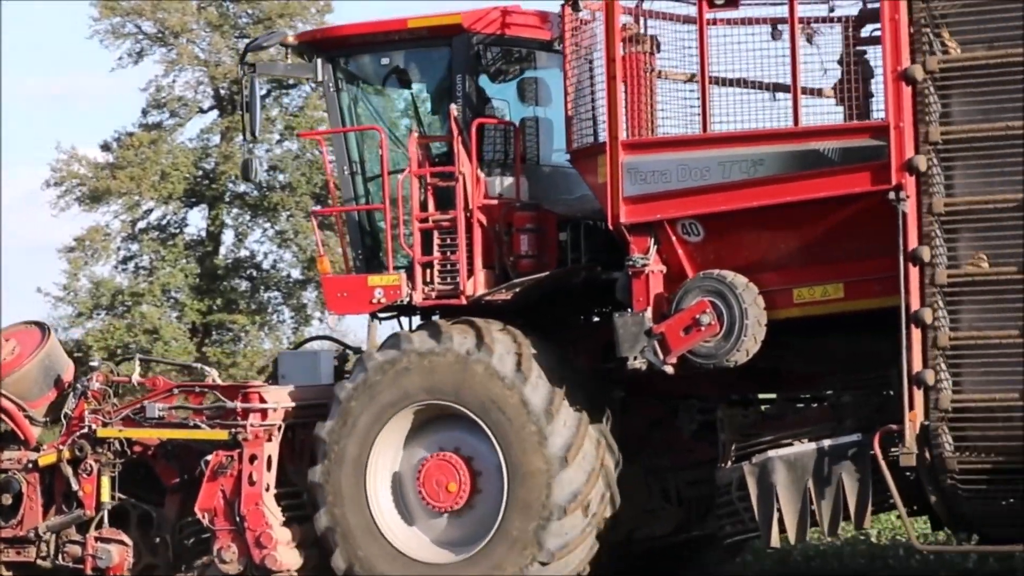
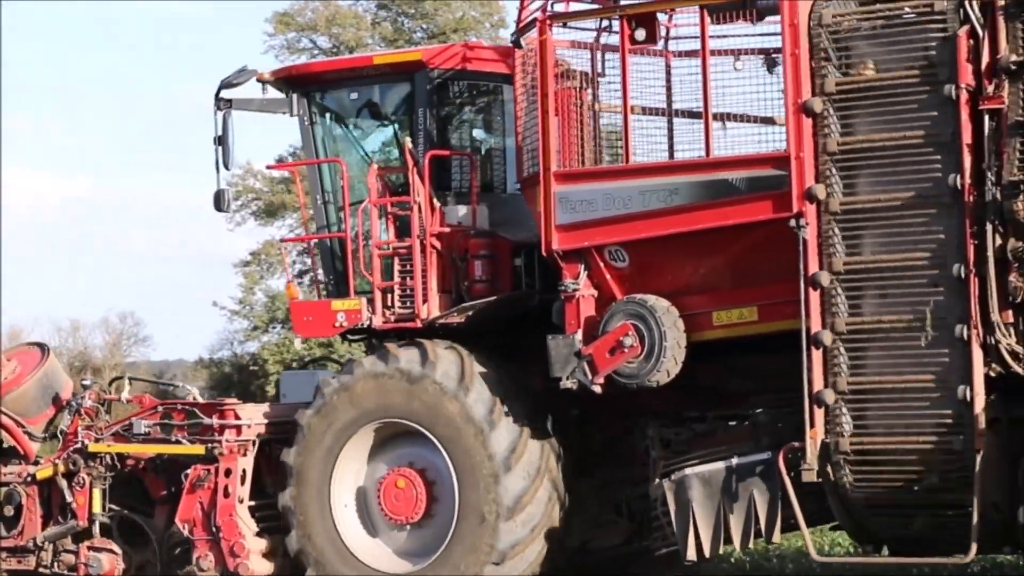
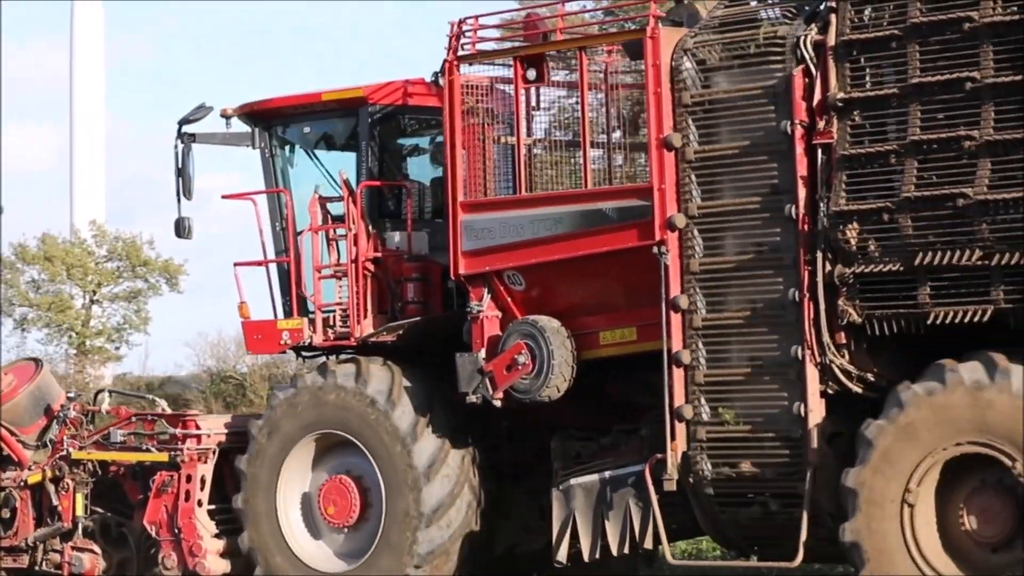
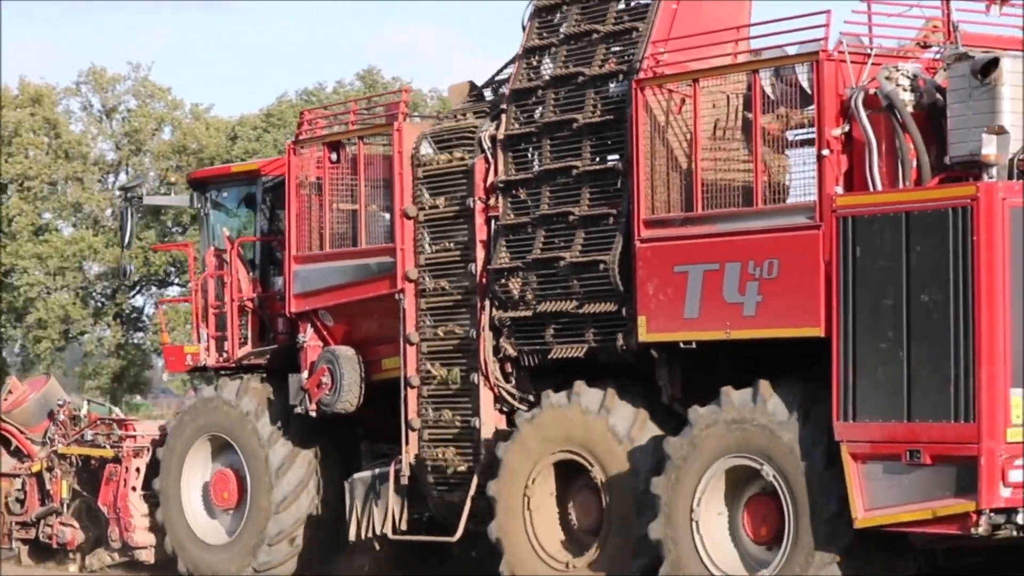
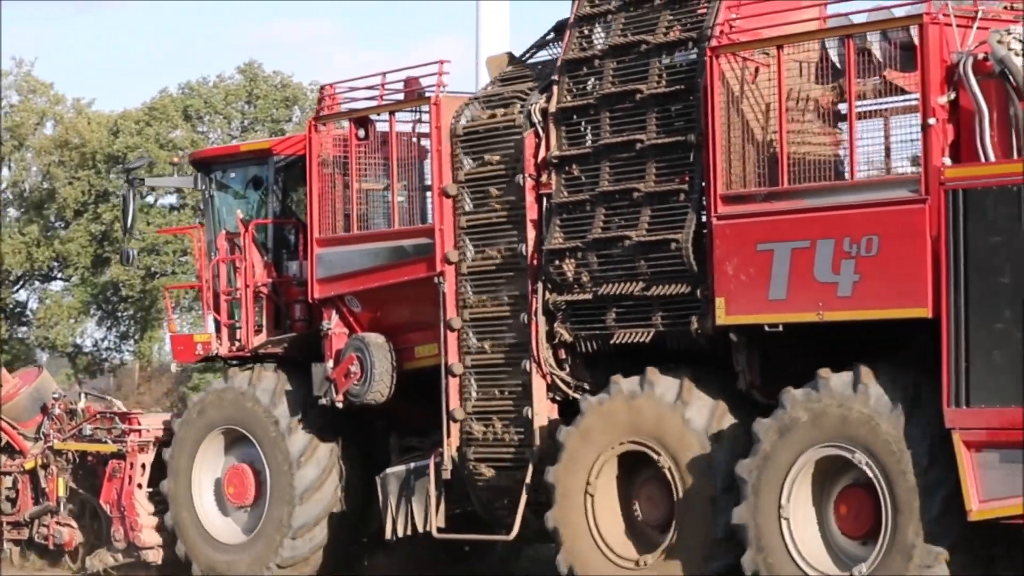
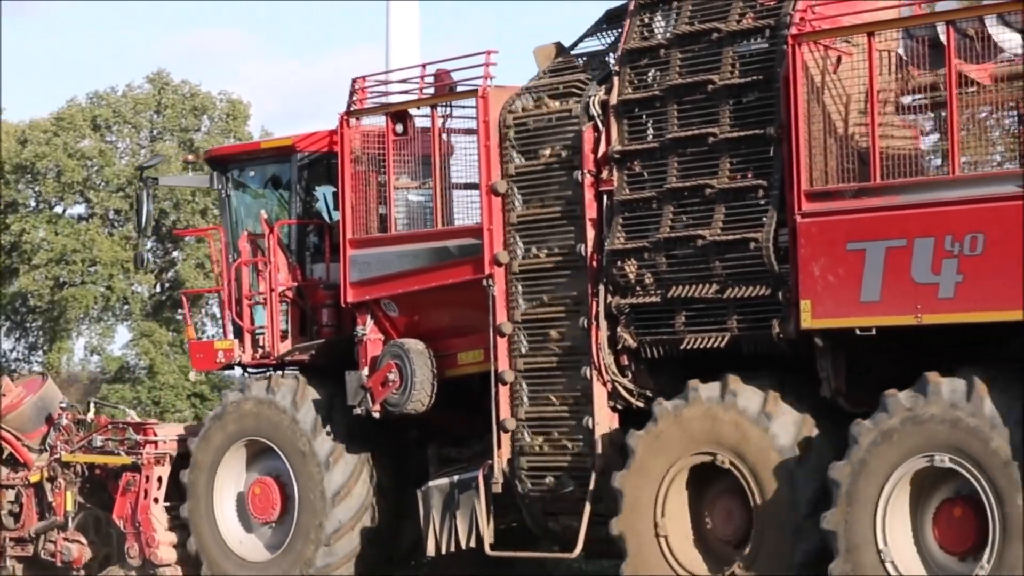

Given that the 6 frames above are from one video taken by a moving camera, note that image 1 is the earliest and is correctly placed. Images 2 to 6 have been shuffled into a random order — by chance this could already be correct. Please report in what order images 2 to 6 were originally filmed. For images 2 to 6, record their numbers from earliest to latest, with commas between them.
2, 3, 6, 5, 4
